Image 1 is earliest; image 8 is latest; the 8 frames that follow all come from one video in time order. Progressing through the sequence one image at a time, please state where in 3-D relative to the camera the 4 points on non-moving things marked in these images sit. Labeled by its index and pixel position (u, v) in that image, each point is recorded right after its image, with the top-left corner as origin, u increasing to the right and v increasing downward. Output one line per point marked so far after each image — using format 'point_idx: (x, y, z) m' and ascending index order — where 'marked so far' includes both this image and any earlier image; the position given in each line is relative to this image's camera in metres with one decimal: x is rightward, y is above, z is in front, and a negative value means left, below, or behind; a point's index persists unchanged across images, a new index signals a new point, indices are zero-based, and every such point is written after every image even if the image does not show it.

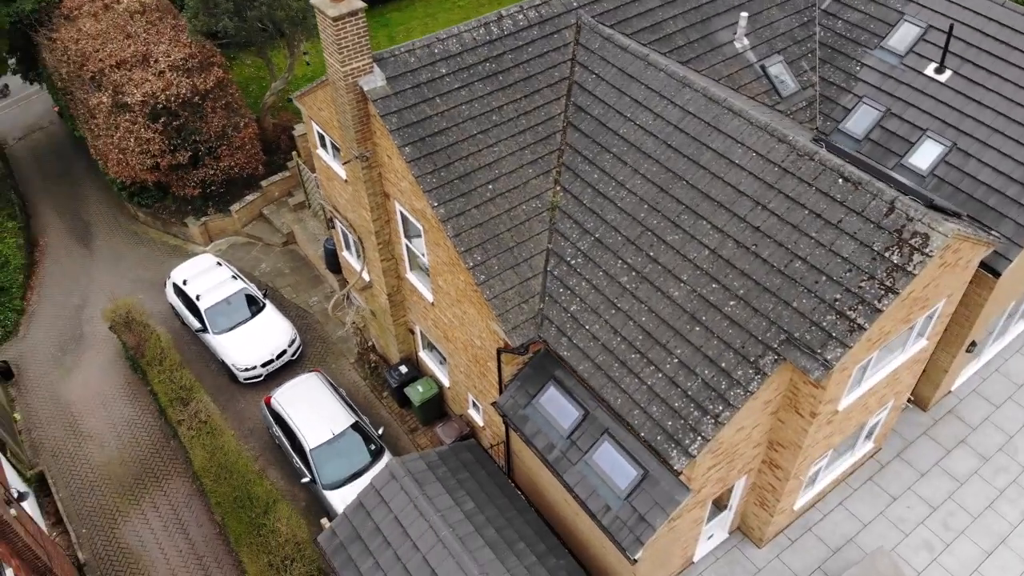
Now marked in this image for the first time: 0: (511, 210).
0: (0.0, +1.2, +12.8) m
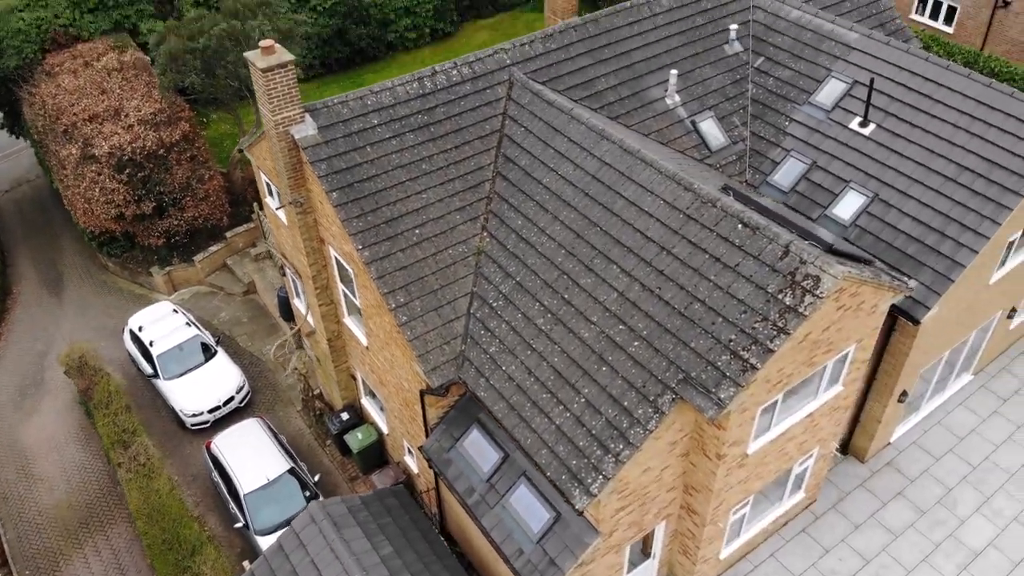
0: (-1.2, +0.5, +13.1) m
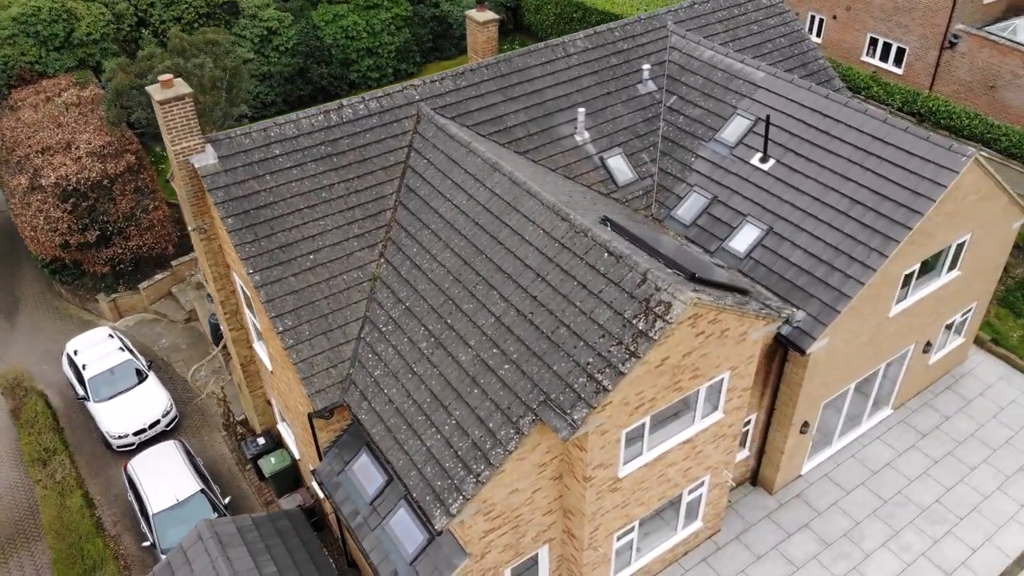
0: (-2.9, +0.1, +13.5) m
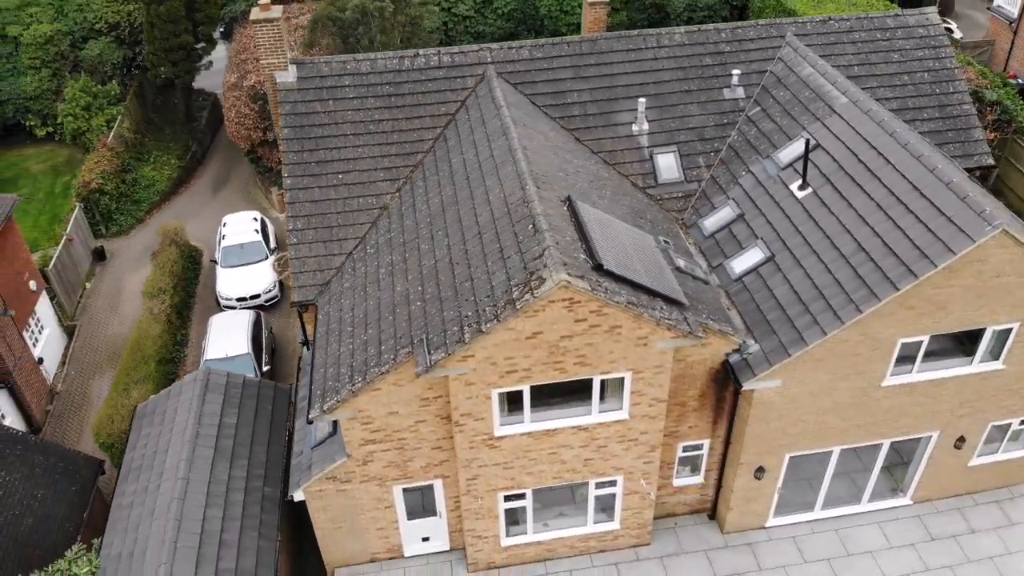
0: (-3.0, +1.6, +15.3) m
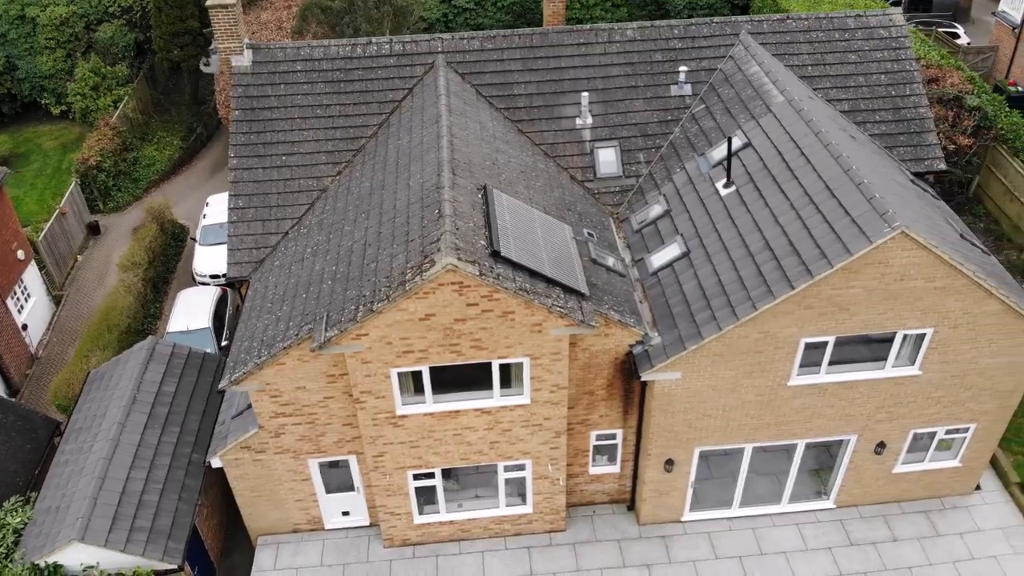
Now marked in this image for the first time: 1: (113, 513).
0: (-4.1, +2.0, +15.8) m
1: (-6.2, -3.5, +13.5) m
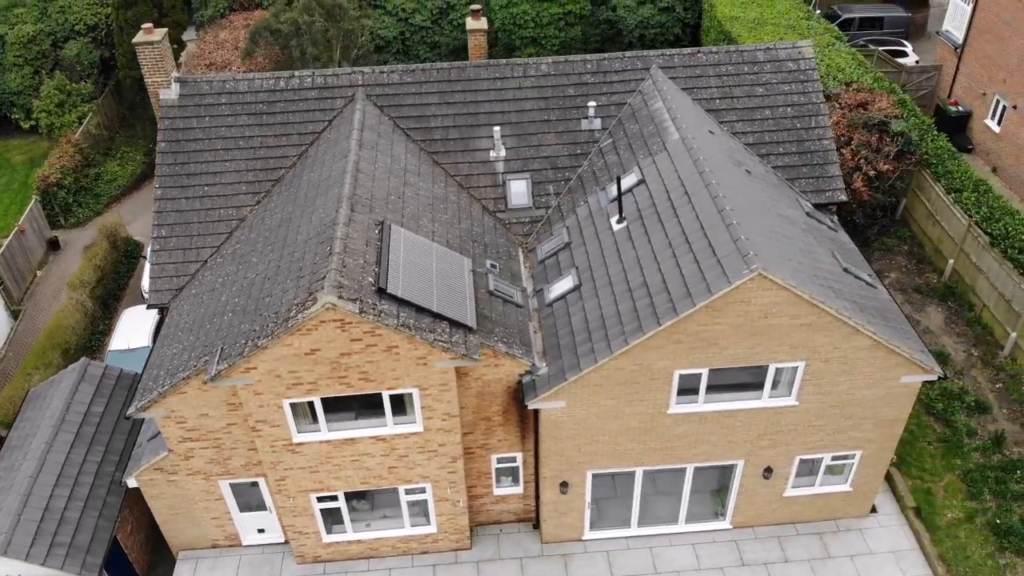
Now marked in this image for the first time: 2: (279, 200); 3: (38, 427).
0: (-5.8, +1.5, +16.5) m
1: (-8.0, -4.0, +14.2) m
2: (-4.3, +1.6, +16.0) m
3: (-9.0, -2.7, +16.2) m
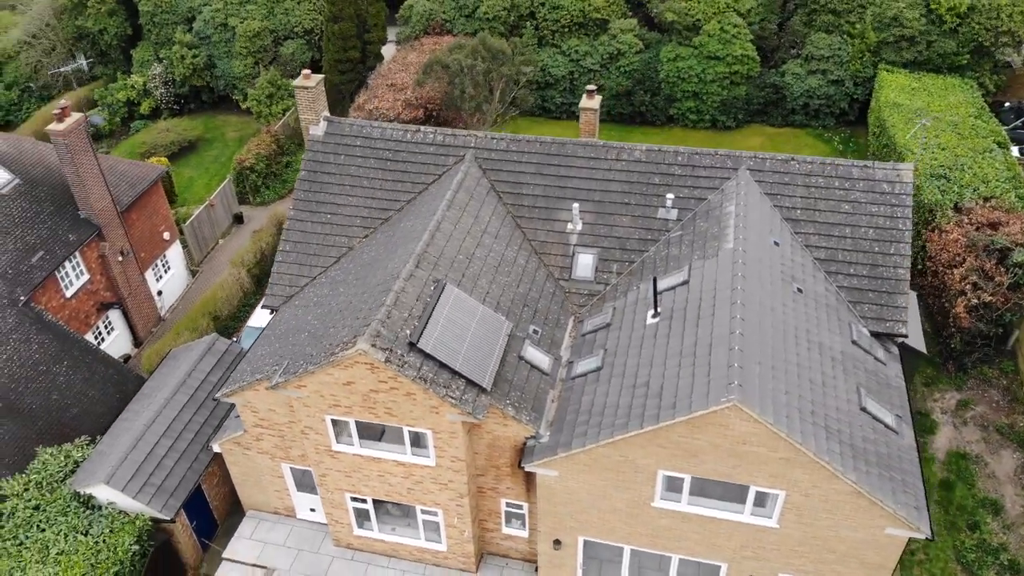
0: (-4.2, +1.3, +19.3) m
1: (-7.8, -3.7, +17.8) m
2: (-2.9, +1.1, +18.5) m
3: (-8.1, -2.2, +20.0) m
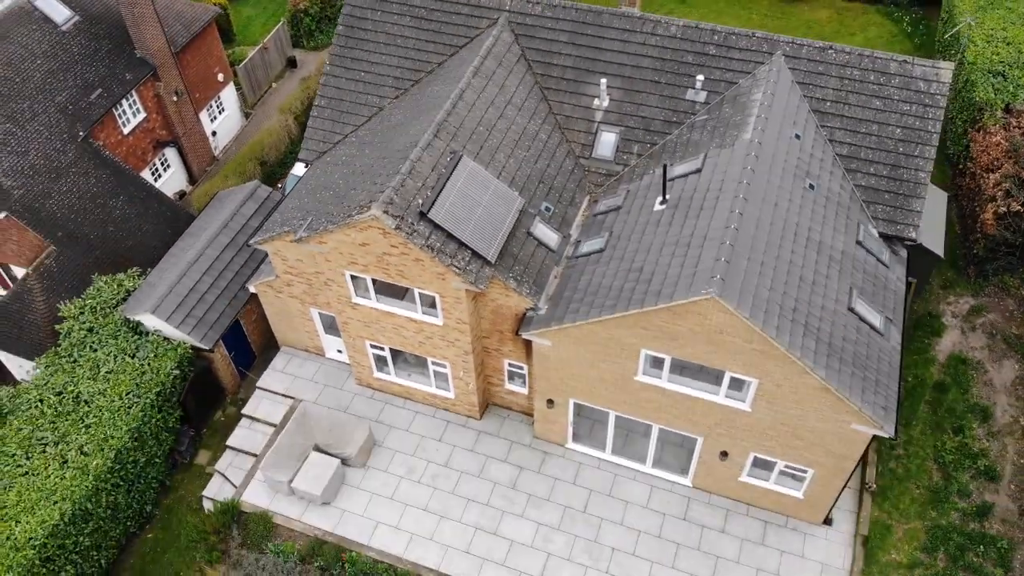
0: (-3.5, +4.6, +19.8) m
1: (-7.6, -0.3, +19.6) m
2: (-2.3, +4.2, +19.0) m
3: (-7.6, +1.6, +21.4) m
